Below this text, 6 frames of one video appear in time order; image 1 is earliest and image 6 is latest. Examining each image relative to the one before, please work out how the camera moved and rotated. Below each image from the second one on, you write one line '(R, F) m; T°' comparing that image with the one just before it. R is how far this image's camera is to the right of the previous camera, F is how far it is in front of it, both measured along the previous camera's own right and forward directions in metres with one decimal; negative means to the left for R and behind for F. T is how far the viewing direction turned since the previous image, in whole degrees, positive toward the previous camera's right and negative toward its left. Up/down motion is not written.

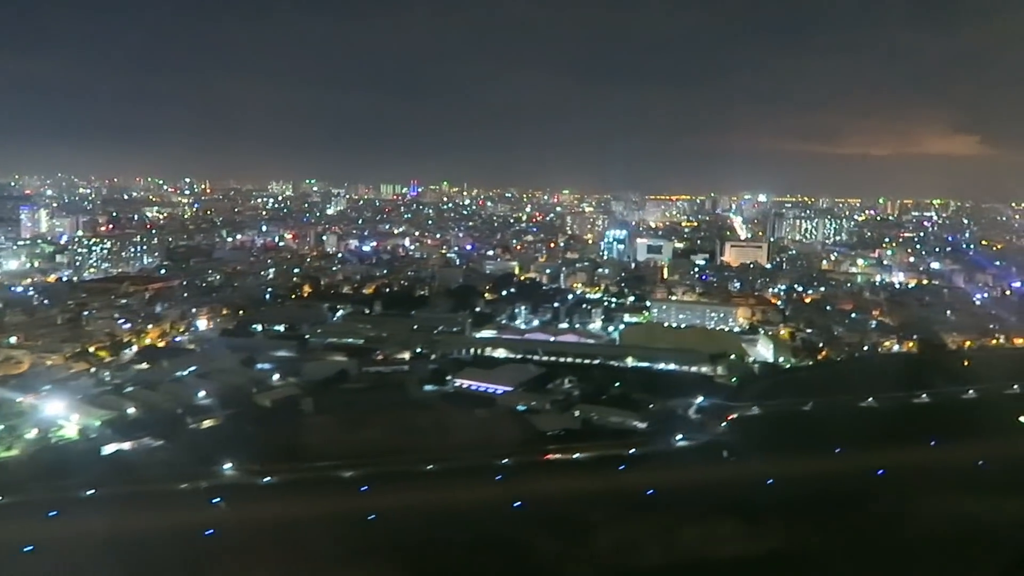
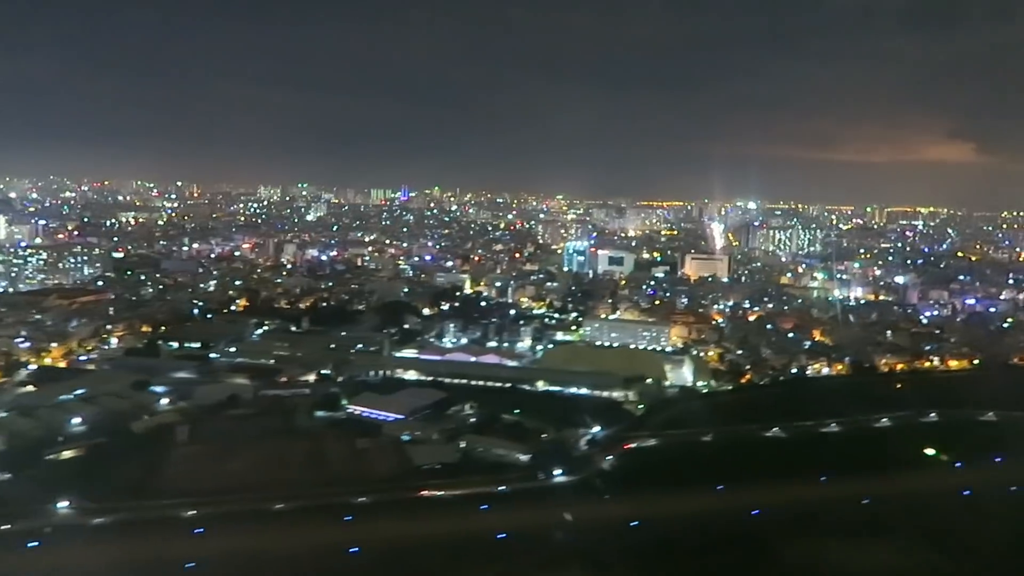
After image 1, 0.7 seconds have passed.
(+0.4, +0.1) m; 0°
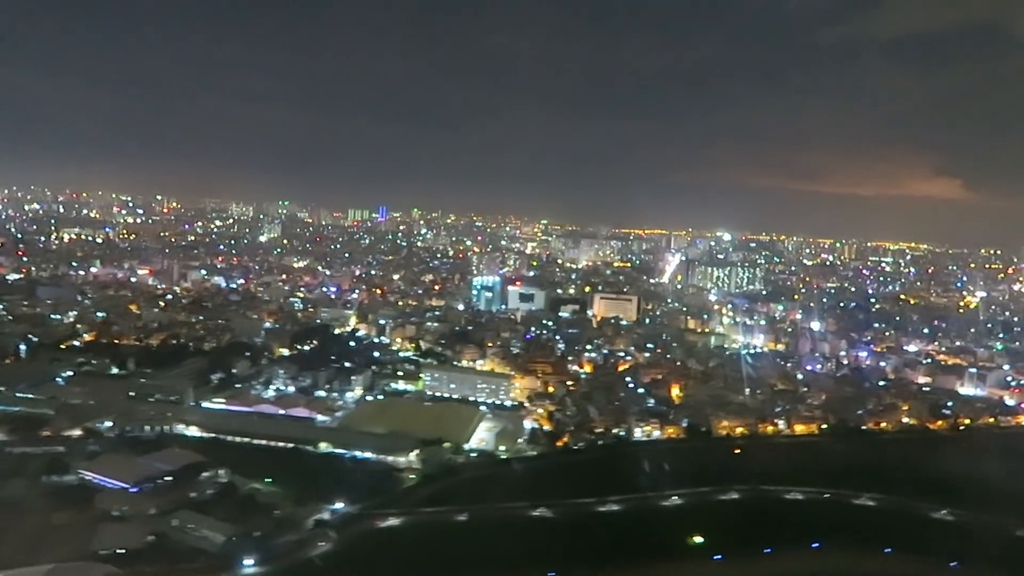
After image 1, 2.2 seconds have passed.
(+0.9, +0.2) m; +1°
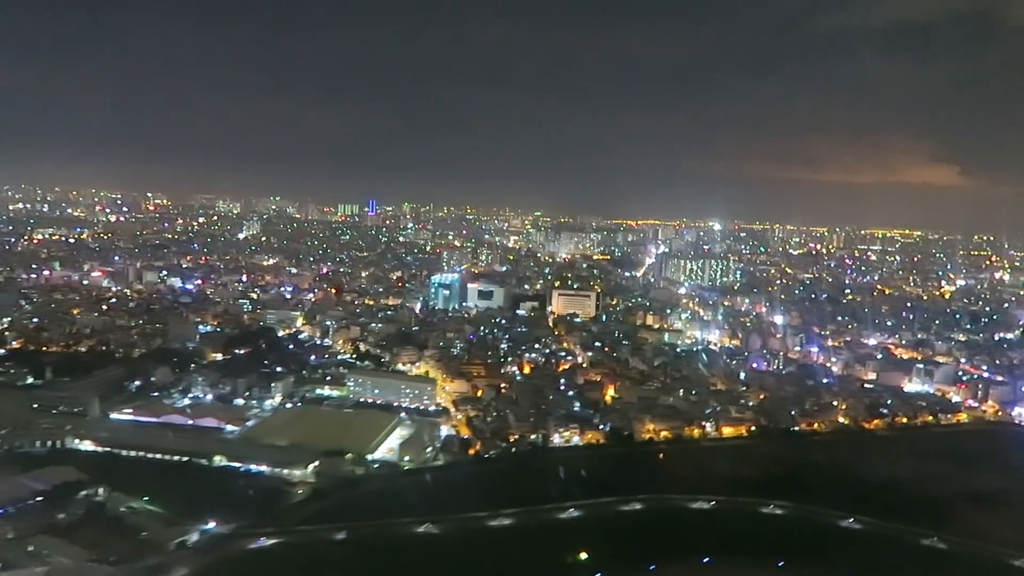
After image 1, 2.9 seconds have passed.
(+0.4, +0.1) m; 0°
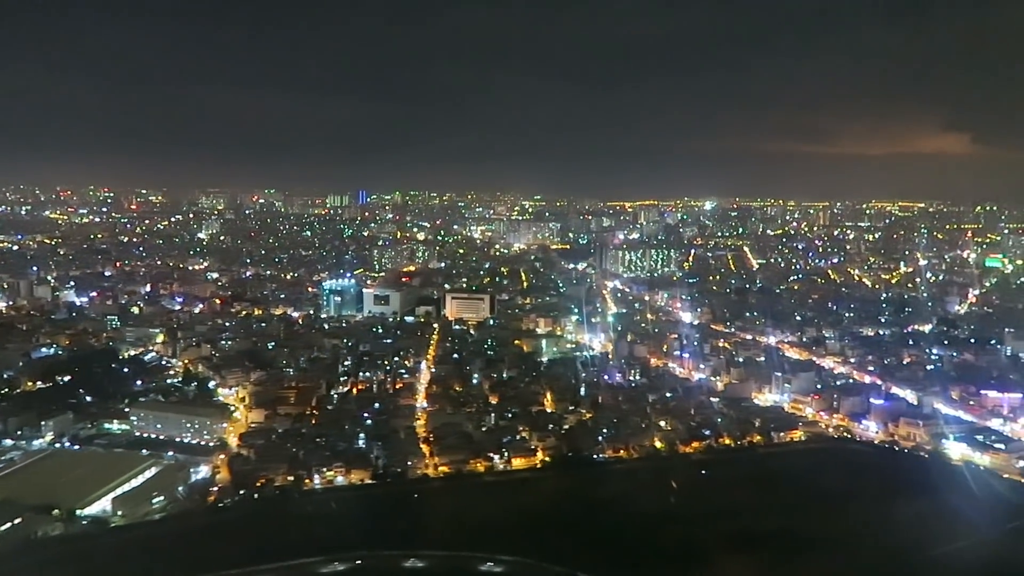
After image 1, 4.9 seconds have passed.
(+1.2, +0.3) m; -1°
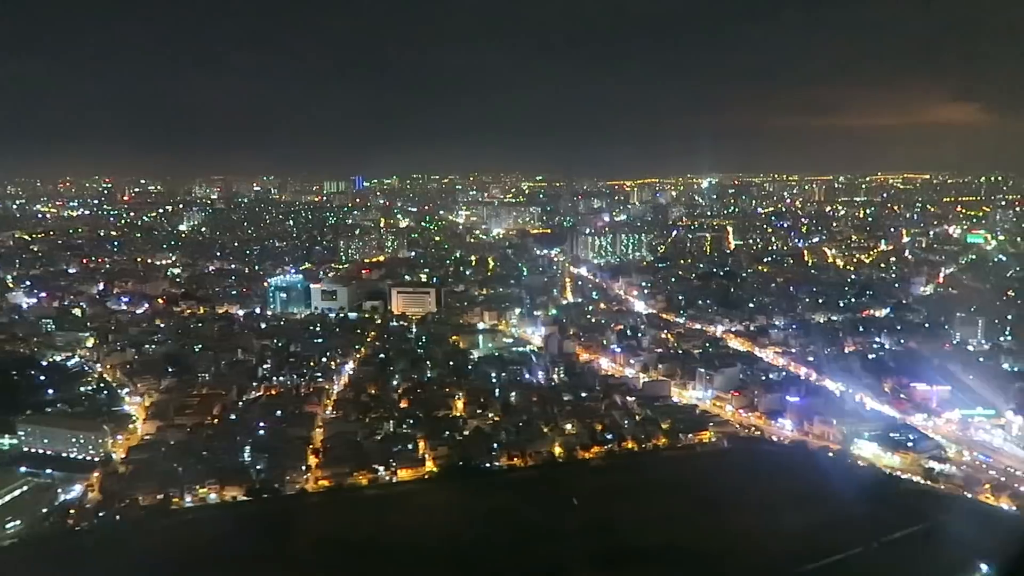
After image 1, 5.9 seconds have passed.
(+0.6, +0.2) m; -1°
